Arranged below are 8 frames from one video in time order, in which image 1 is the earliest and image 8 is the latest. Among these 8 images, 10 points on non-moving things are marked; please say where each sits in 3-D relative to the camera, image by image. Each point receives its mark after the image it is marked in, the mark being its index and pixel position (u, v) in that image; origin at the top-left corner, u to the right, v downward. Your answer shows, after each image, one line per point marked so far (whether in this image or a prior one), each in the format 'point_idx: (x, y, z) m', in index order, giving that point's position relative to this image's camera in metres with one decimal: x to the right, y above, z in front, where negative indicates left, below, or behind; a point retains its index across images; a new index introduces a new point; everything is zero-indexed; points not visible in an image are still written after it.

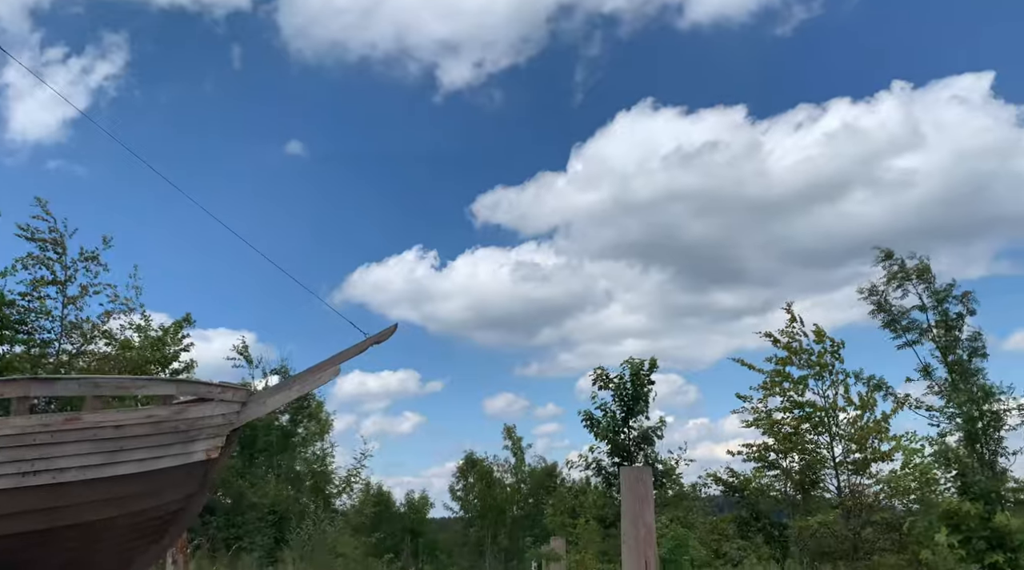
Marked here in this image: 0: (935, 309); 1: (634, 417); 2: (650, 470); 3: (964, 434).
0: (+4.6, -0.3, +10.4) m
1: (+1.7, -1.9, +13.6) m
2: (+1.3, -1.8, +9.3) m
3: (+4.7, -1.5, +9.9) m
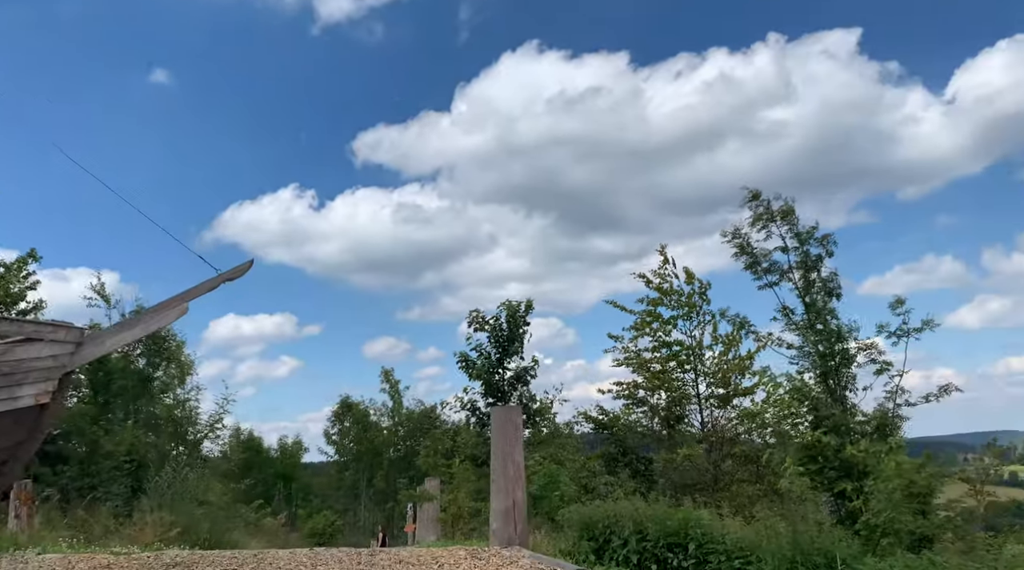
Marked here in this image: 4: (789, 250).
0: (+3.2, +0.4, +10.8) m
1: (-0.1, -1.0, +13.8) m
2: (+0.1, -1.2, +9.4) m
3: (+3.3, -0.9, +10.4) m
4: (+3.2, +0.4, +10.9) m
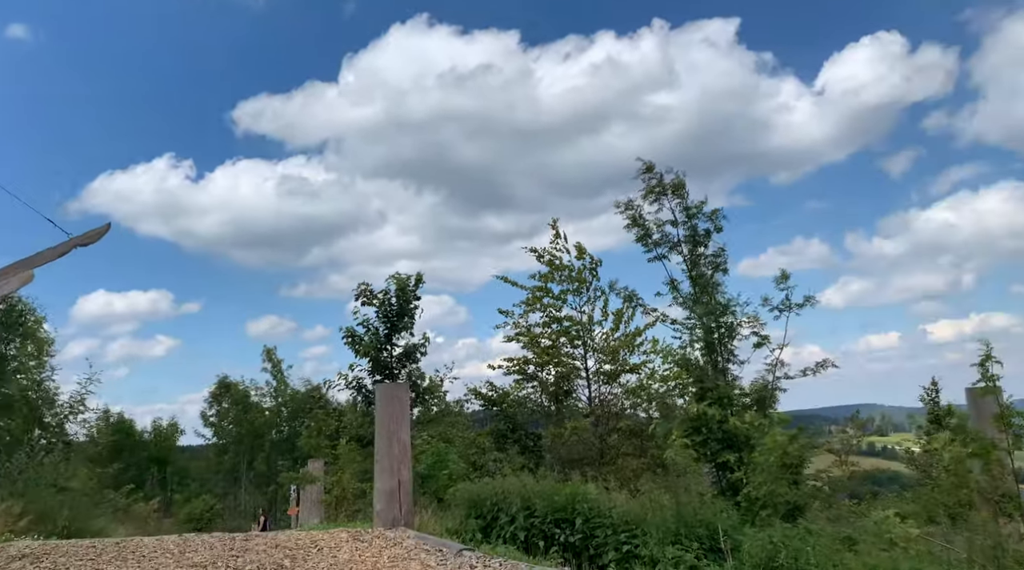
0: (+2.0, +0.7, +10.8) m
1: (-1.6, -0.7, +13.4) m
2: (-1.0, -1.0, +9.2) m
3: (+2.1, -0.7, +10.5) m
4: (+2.0, +0.7, +10.9) m
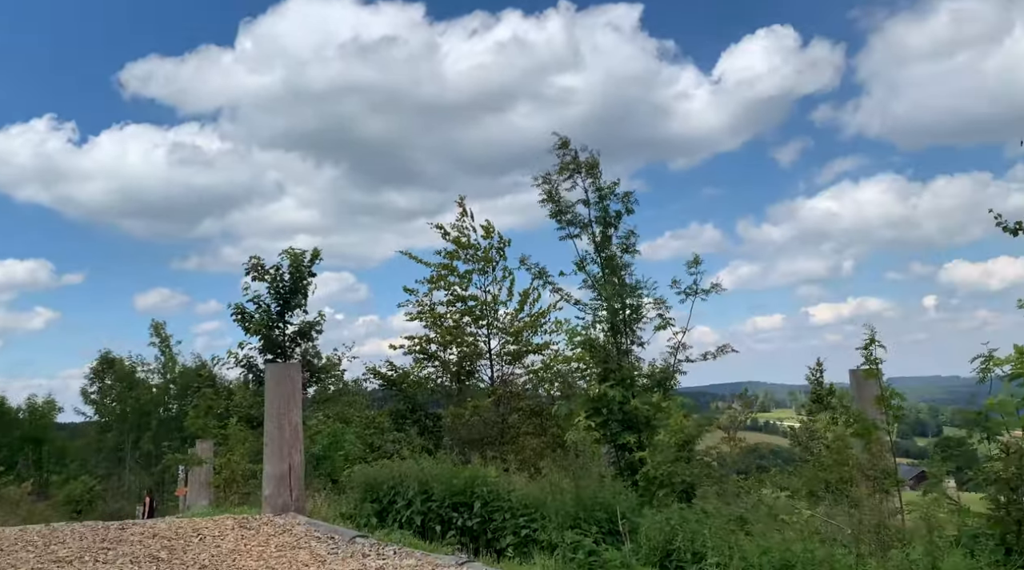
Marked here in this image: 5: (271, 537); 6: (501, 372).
0: (+0.9, +0.9, +10.7) m
1: (-3.0, -0.3, +12.9) m
2: (-1.9, -0.7, +8.7) m
3: (+1.1, -0.4, +10.4) m
4: (+0.9, +0.9, +10.8) m
5: (-1.8, -1.9, +7.4) m
6: (-0.2, -1.3, +14.0) m
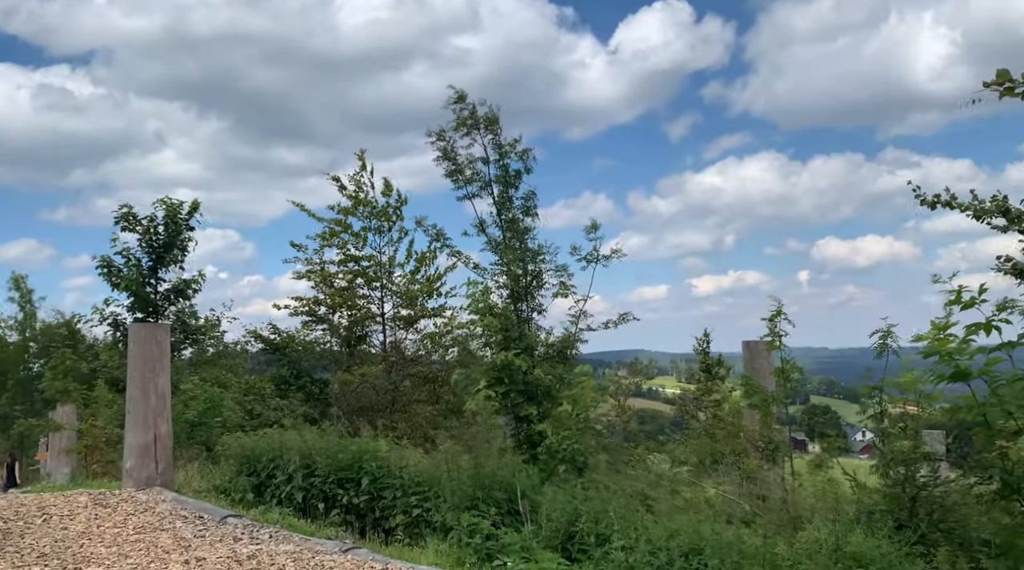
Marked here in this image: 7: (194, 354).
0: (-0.1, +1.3, +10.1) m
1: (-4.3, +0.2, +11.9) m
2: (-2.8, -0.3, +7.9) m
3: (0.0, -0.1, +9.8) m
4: (-0.2, +1.3, +10.2) m
5: (-2.6, -1.6, +6.6) m
6: (-1.7, -0.7, +13.4) m
7: (-4.6, -1.0, +14.2) m
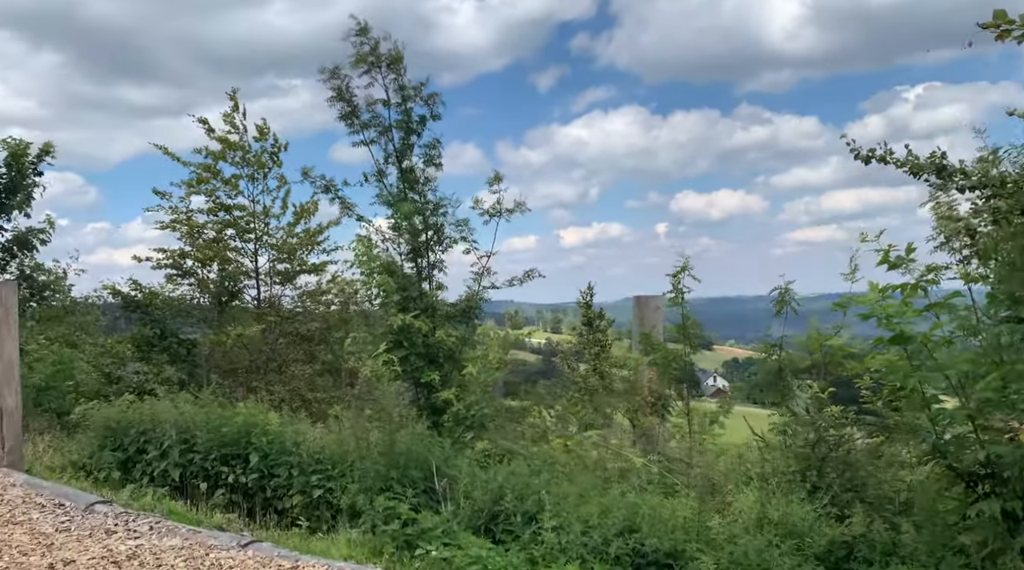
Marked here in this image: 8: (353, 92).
0: (-1.2, +1.7, +9.3) m
1: (-5.5, +0.8, +10.6) m
2: (-3.5, 0.0, +6.8) m
3: (-1.0, +0.4, +9.1) m
4: (-1.2, +1.8, +9.3) m
5: (-3.1, -1.3, +5.6) m
6: (-3.1, -0.1, +12.4) m
7: (-6.2, -0.3, +12.8) m
8: (-1.6, +1.9, +9.4) m
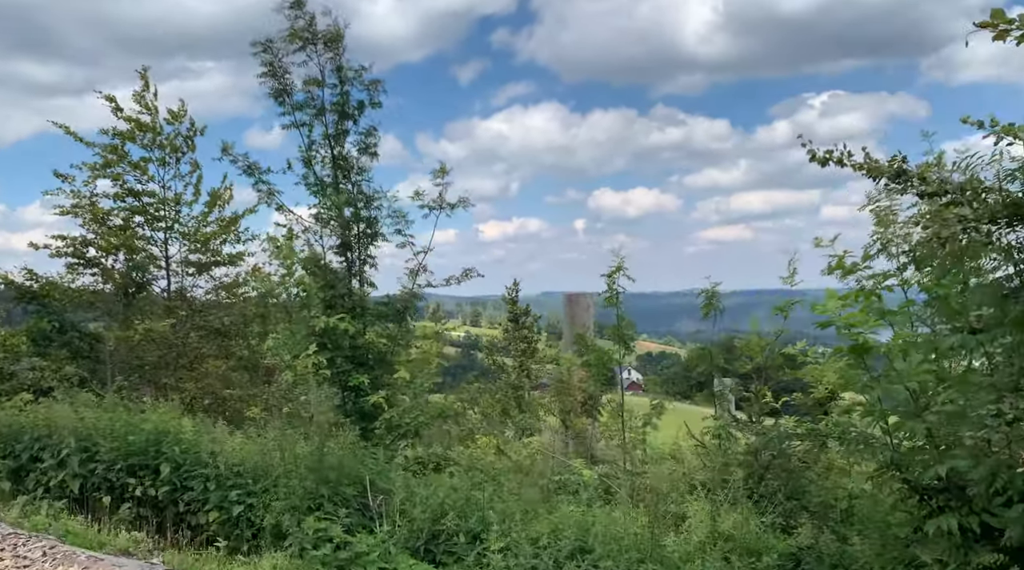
0: (-1.7, +1.8, +8.7) m
1: (-6.2, +0.9, +9.6) m
2: (-3.8, +0.1, +6.1) m
3: (-1.6, +0.4, +8.5) m
4: (-1.8, +1.8, +8.8) m
5: (-3.4, -1.2, +4.9) m
6: (-4.0, 0.0, +11.7) m
7: (-7.1, -0.2, +11.8) m
8: (-2.2, +1.9, +8.7) m
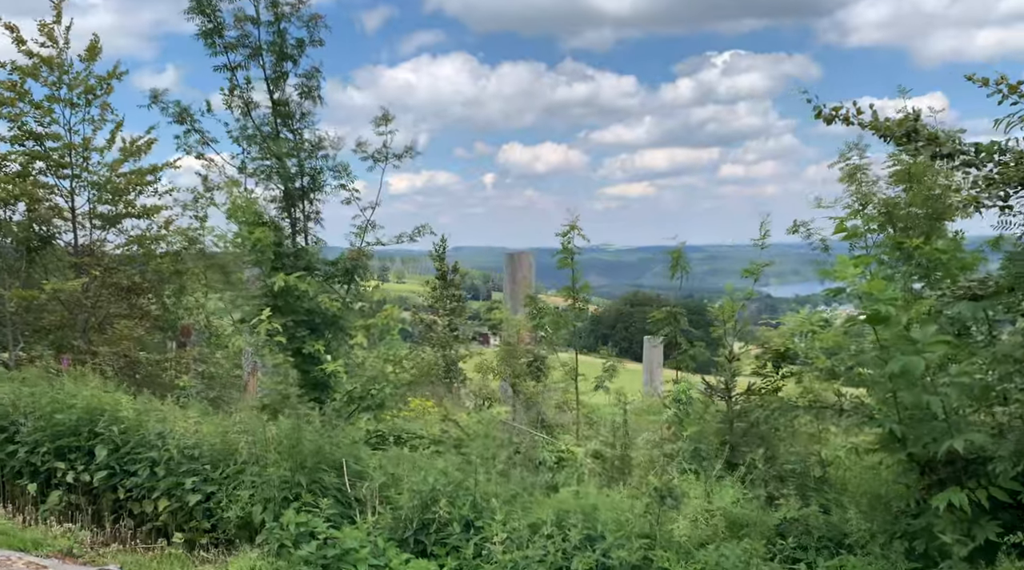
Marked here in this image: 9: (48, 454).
0: (-2.1, +2.1, +7.9) m
1: (-6.6, +1.3, +8.4) m
2: (-3.9, +0.3, +5.1) m
3: (-1.9, +0.8, +7.8) m
4: (-2.1, +2.2, +7.9) m
5: (-3.4, -1.1, +4.1) m
6: (-4.6, +0.5, +10.7) m
7: (-7.7, +0.3, +10.5) m
8: (-2.5, +2.3, +7.9) m
9: (-2.6, -0.9, +5.4) m
